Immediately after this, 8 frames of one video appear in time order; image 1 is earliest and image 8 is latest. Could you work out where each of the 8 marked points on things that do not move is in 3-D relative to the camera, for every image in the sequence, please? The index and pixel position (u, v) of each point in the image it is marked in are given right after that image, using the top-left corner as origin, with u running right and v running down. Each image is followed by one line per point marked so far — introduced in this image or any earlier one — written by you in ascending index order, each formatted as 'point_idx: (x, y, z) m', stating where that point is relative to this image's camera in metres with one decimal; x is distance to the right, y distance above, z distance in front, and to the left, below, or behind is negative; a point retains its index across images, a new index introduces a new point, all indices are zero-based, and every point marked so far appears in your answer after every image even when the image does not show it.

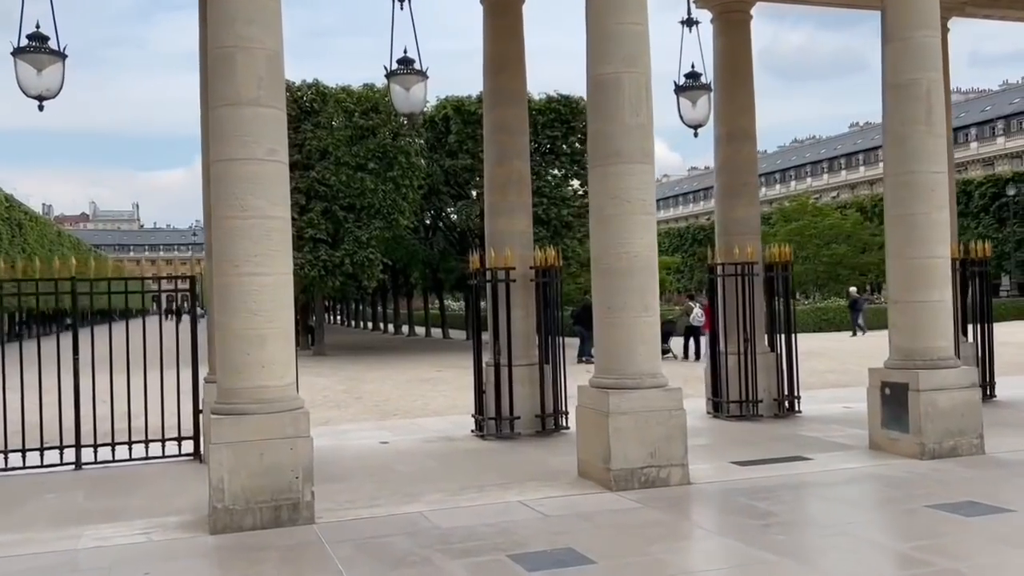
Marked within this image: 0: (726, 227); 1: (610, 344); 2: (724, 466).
0: (+3.0, +0.9, +12.4) m
1: (+0.9, -0.5, +8.2) m
2: (+2.2, -1.8, +9.0) m
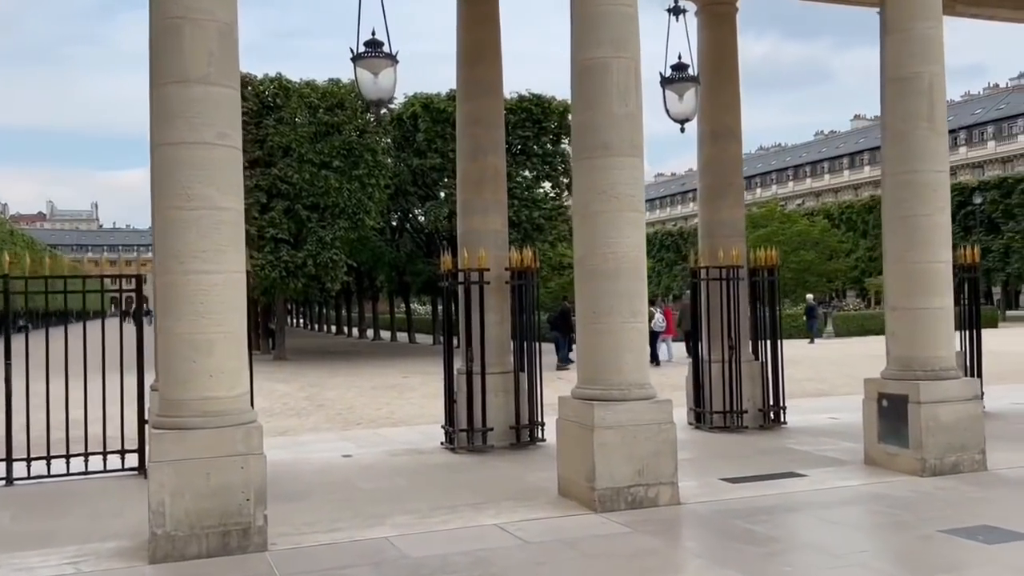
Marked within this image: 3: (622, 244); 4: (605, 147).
0: (+2.6, +0.8, +11.8) m
1: (+0.7, -0.6, +7.6) m
2: (+1.9, -1.8, +8.4) m
3: (+0.9, +0.4, +7.5) m
4: (+0.8, +1.2, +7.5) m
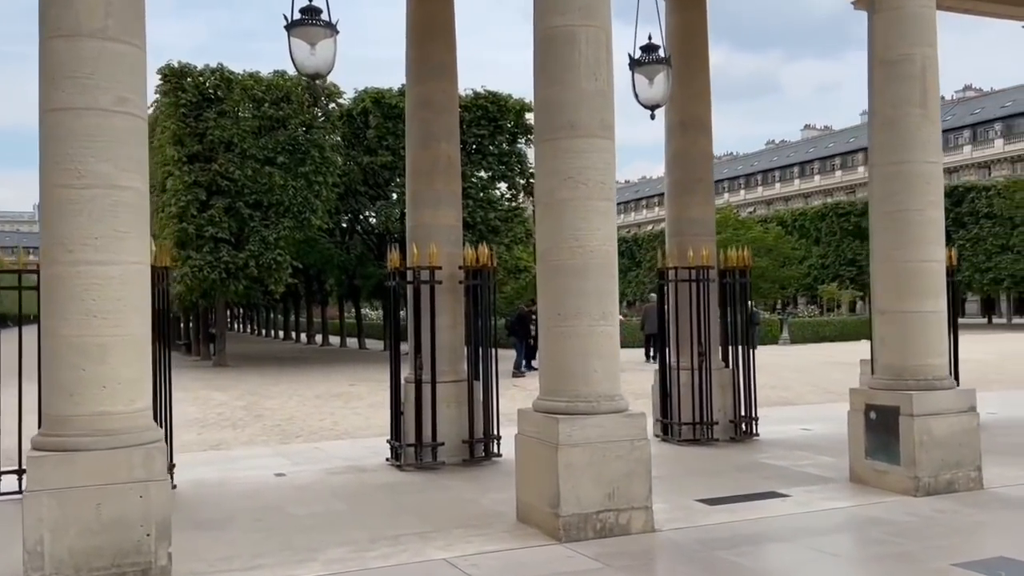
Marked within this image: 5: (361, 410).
0: (+2.1, +0.8, +11.0) m
1: (+0.4, -0.5, +6.7) m
2: (+1.5, -1.8, +7.6) m
3: (+0.6, +0.4, +6.6) m
4: (+0.4, +1.2, +6.6) m
5: (-2.7, -2.2, +15.7) m
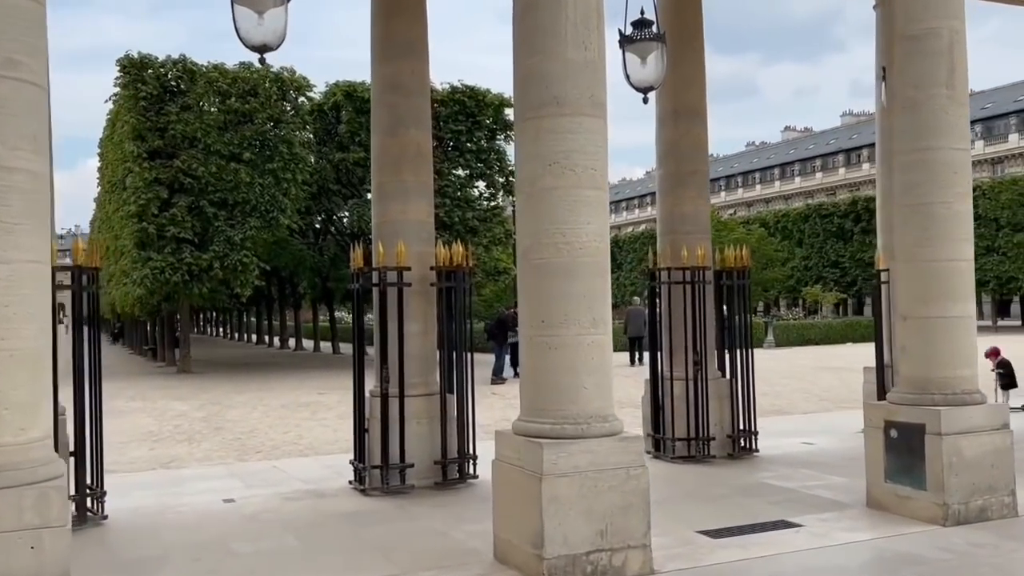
0: (+1.8, +0.7, +10.1) m
1: (+0.2, -0.6, +5.7) m
2: (+1.3, -1.9, +6.6) m
3: (+0.4, +0.4, +5.7) m
4: (+0.3, +1.2, +5.7) m
5: (-3.0, -2.2, +14.7) m
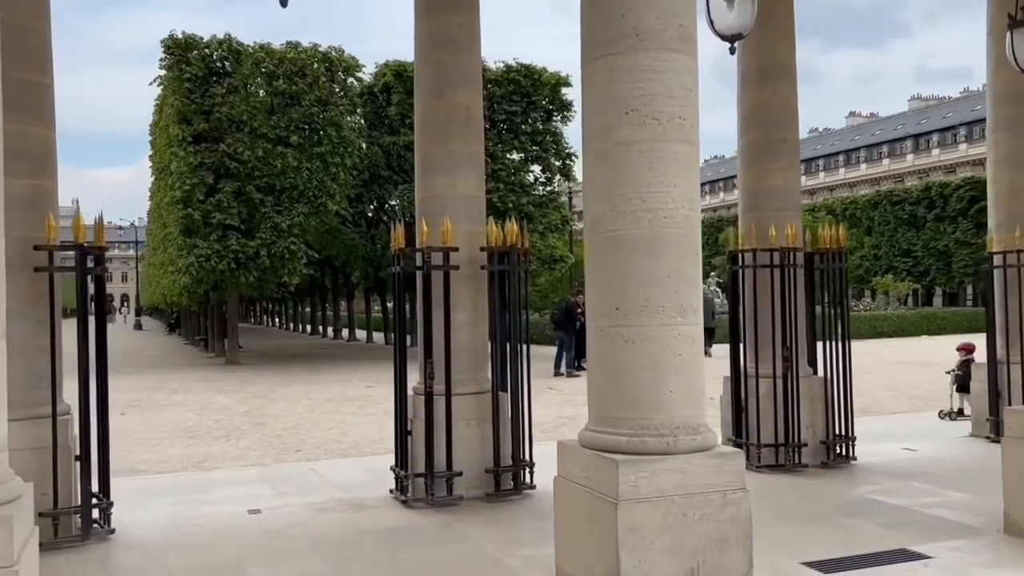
0: (+2.4, +0.9, +8.8) m
1: (+0.6, -0.5, +4.6) m
2: (+1.7, -1.7, +5.5) m
3: (+0.8, +0.5, +4.6) m
4: (+0.6, +1.3, +4.6) m
5: (-2.1, -2.0, +13.8) m
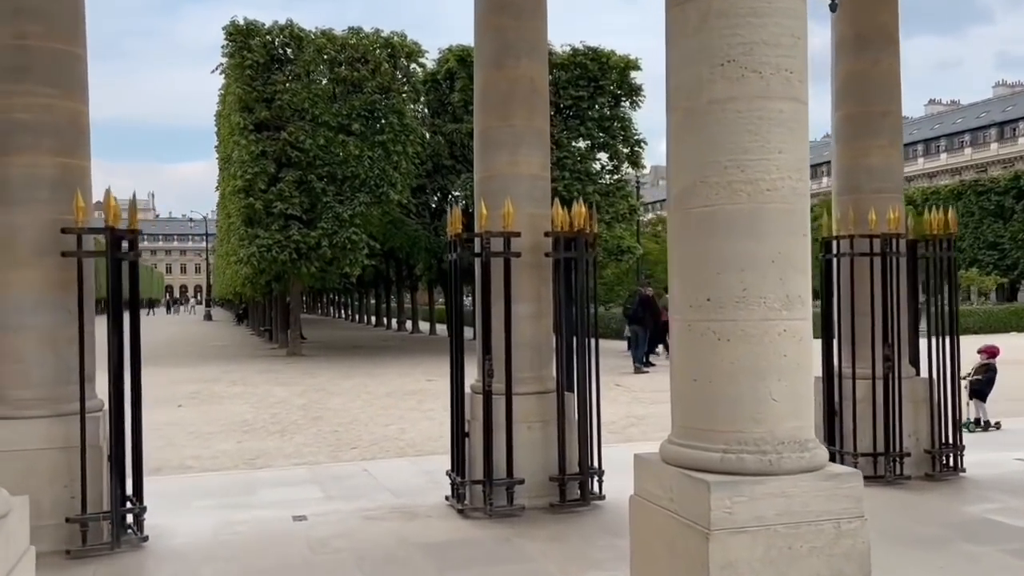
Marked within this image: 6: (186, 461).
0: (+3.0, +1.0, +7.9) m
1: (+0.9, -0.4, +3.8) m
2: (+2.1, -1.7, +4.6) m
3: (+1.1, +0.5, +3.8) m
4: (+0.9, +1.4, +3.8) m
5: (-1.1, -1.9, +13.2) m
6: (-3.7, -1.9, +10.0) m
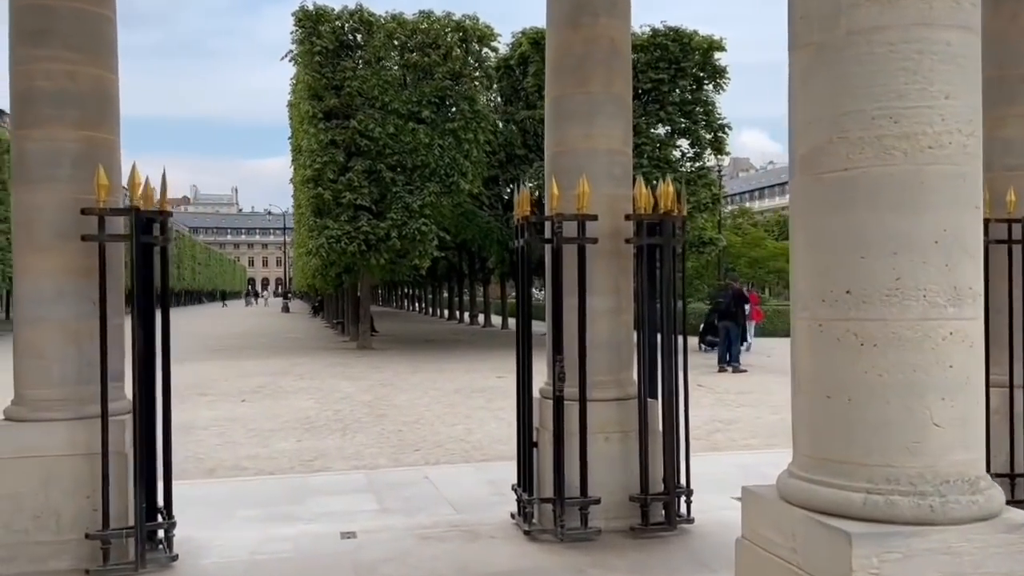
0: (+3.6, +1.0, +6.8) m
1: (+1.1, -0.4, +2.9) m
2: (+2.4, -1.7, +3.6) m
3: (+1.3, +0.6, +2.9) m
4: (+1.2, +1.4, +2.9) m
5: (-0.1, -1.8, +12.5) m
6: (-2.9, -1.8, +9.4) m
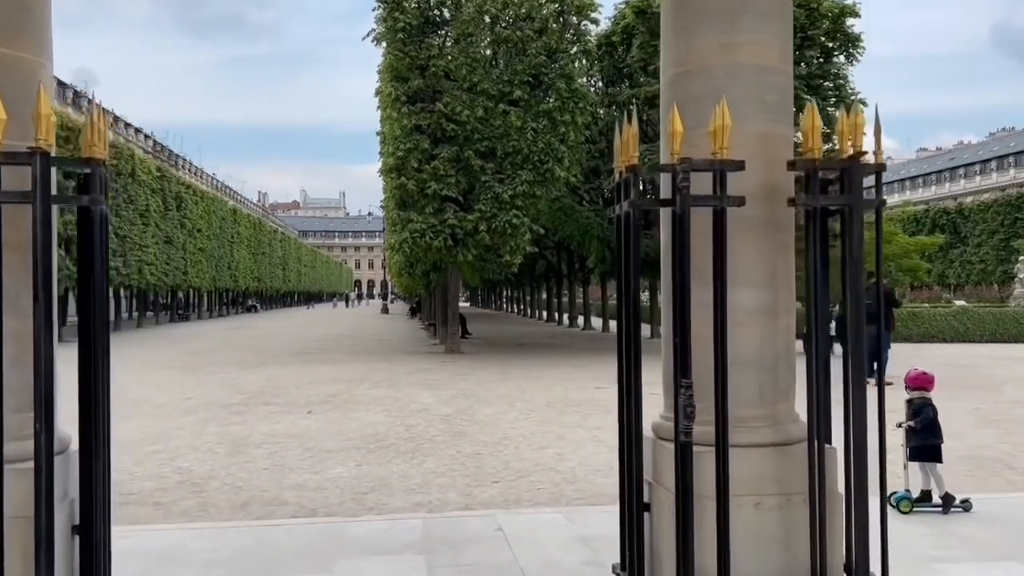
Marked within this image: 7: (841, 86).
0: (+4.2, +1.1, +4.4) m
1: (+1.2, -0.3, +0.9) m
2: (+2.6, -1.6, +1.4) m
3: (+1.4, +0.6, +0.8) m
4: (+1.3, +1.5, +0.8) m
5: (+1.1, -1.7, +10.5) m
6: (-2.0, -1.8, +7.8) m
7: (+7.3, +4.4, +19.7) m
